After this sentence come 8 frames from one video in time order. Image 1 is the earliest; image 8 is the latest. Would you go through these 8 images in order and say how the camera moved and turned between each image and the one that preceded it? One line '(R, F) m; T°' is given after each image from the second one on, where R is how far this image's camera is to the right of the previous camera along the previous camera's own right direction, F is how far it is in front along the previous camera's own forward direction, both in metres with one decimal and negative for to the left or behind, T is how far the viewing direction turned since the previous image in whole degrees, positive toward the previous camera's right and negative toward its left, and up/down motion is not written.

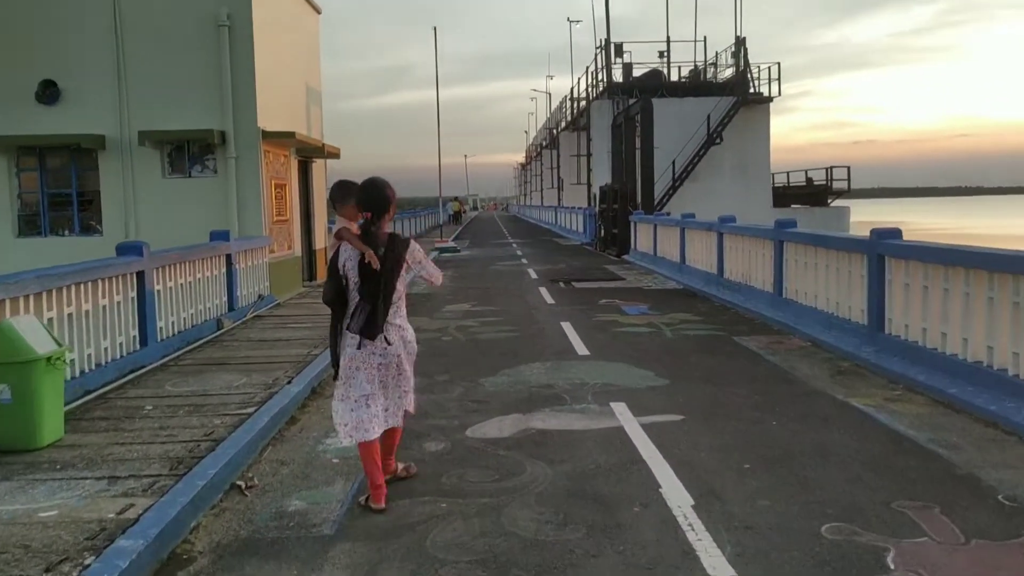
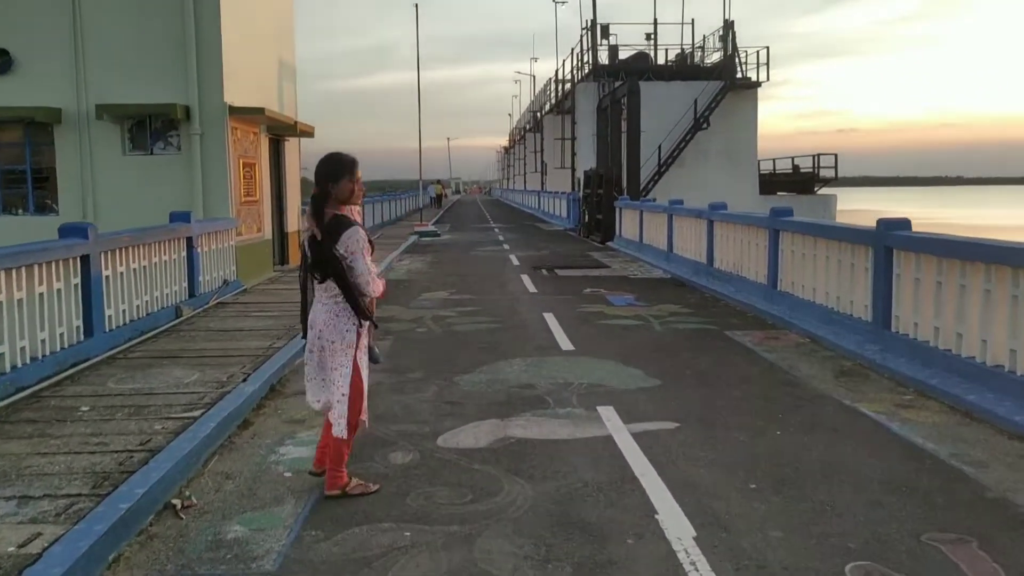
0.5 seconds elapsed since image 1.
(0.0, +0.7) m; +1°
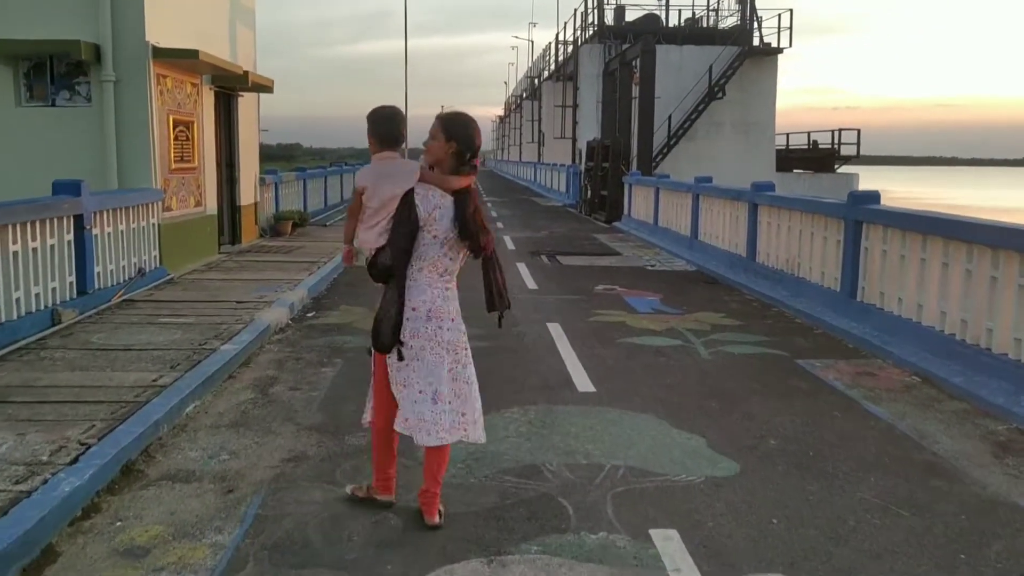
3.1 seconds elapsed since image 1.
(0.0, +2.9) m; 0°
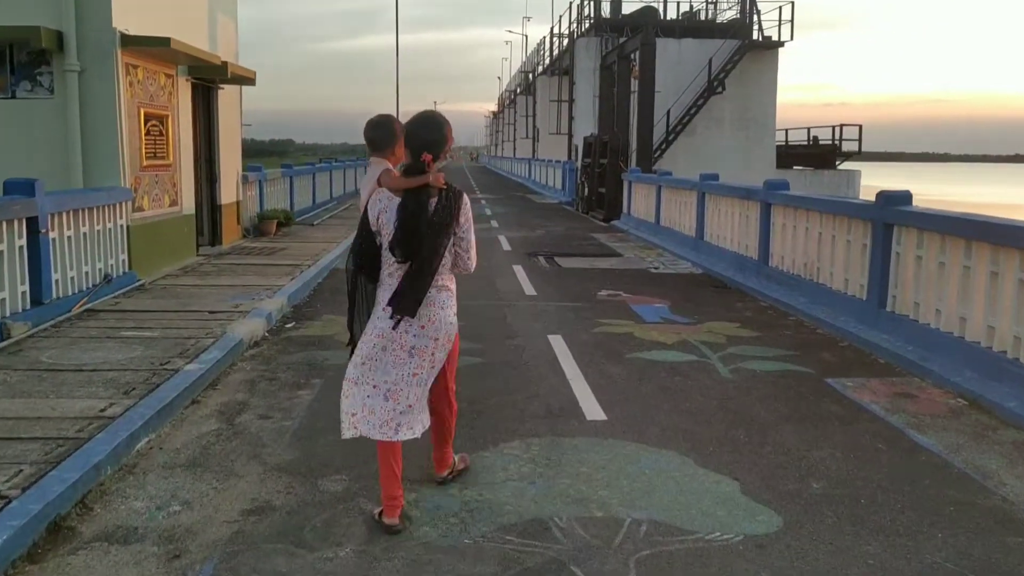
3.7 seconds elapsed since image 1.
(0.0, +0.8) m; 0°
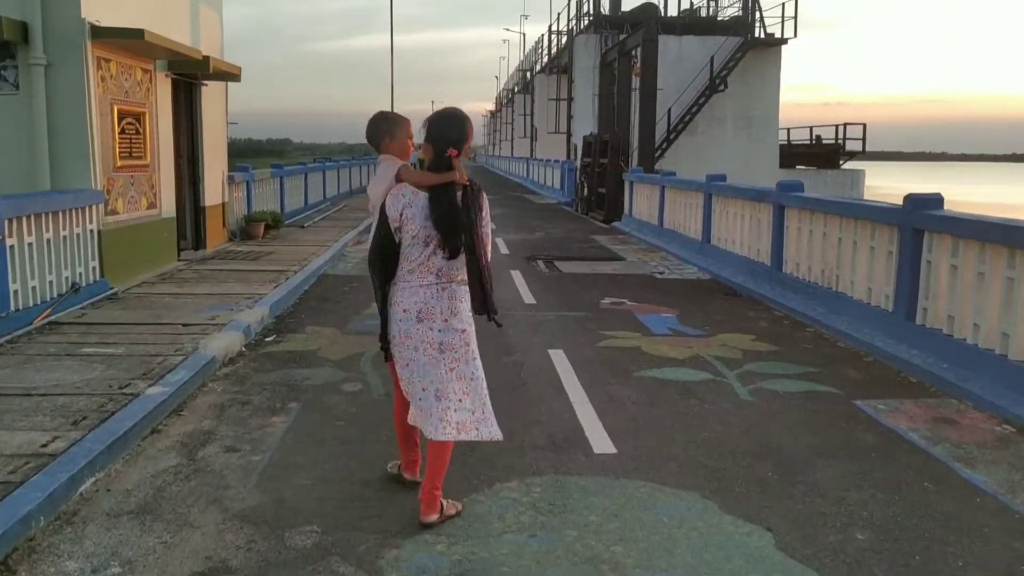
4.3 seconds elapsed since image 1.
(0.0, +0.7) m; 0°
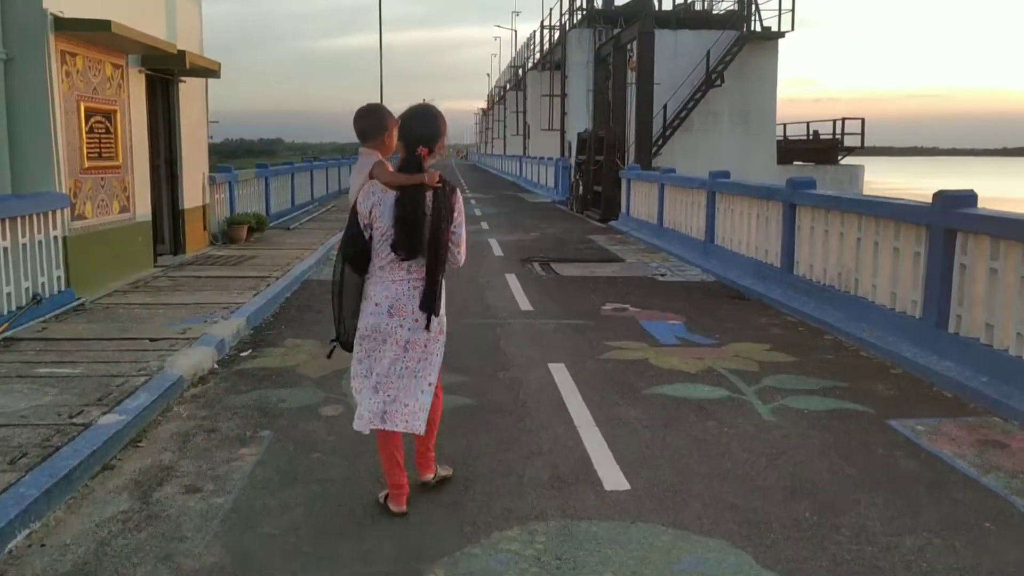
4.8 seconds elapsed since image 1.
(0.0, +0.6) m; 0°
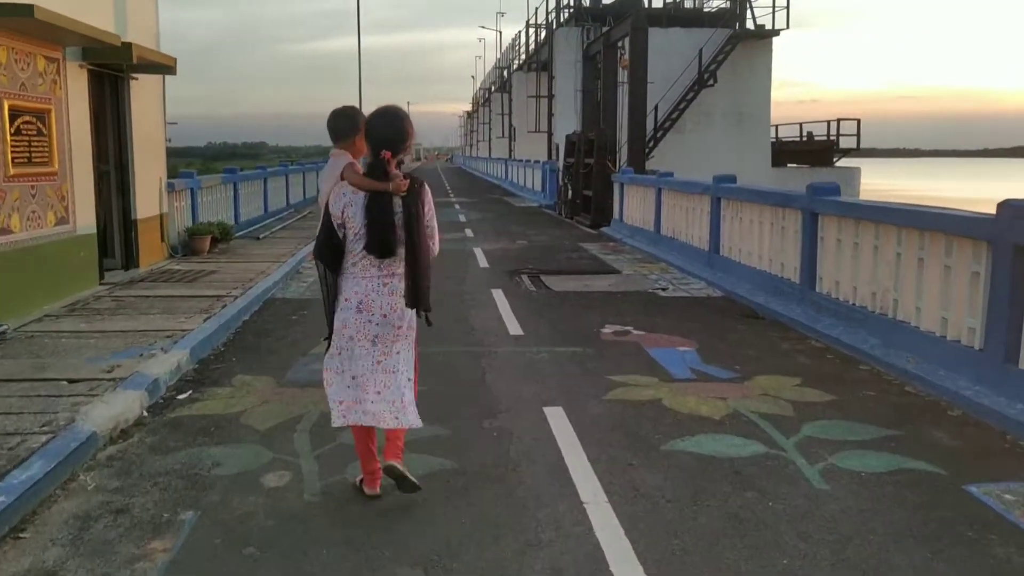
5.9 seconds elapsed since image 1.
(0.0, +1.2) m; +1°
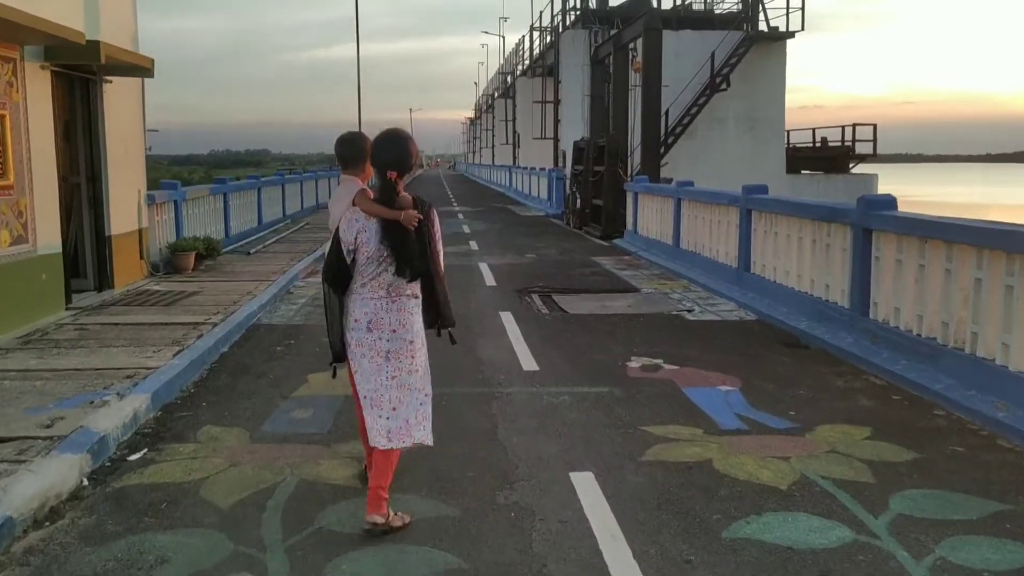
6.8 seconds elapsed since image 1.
(-0.1, +1.1) m; 0°
